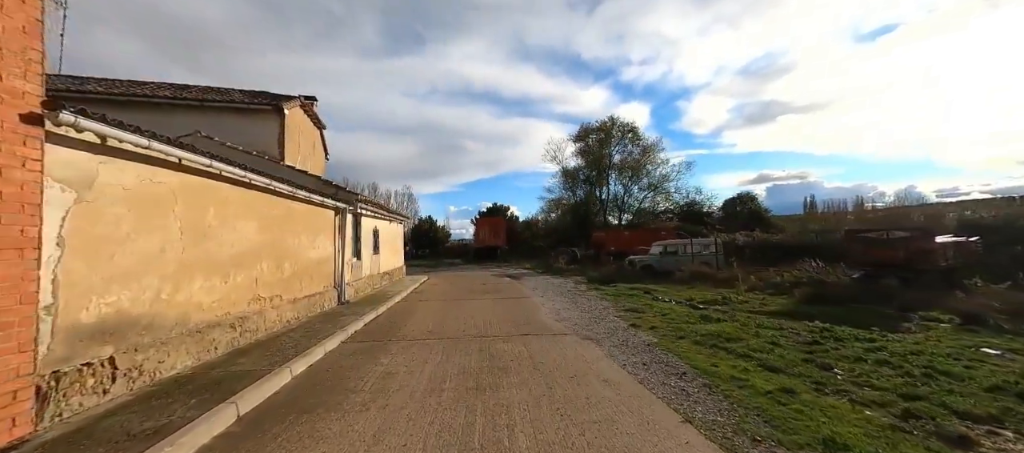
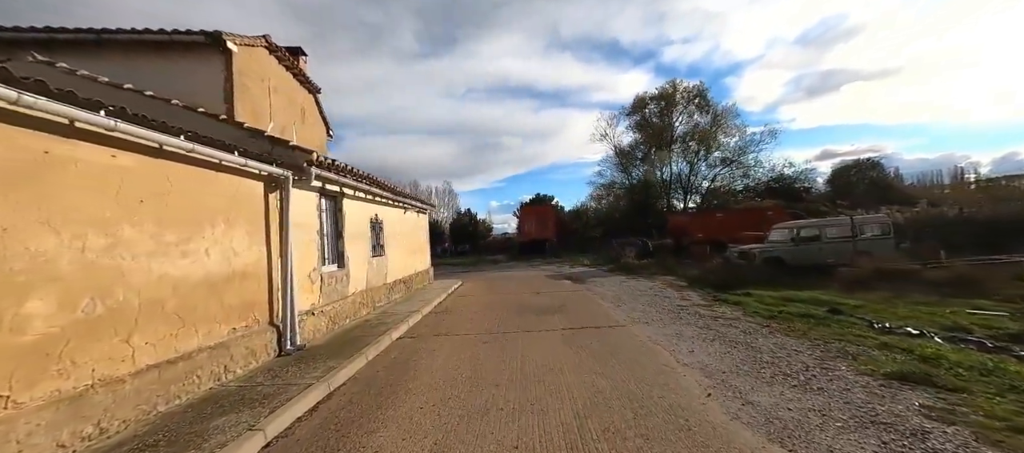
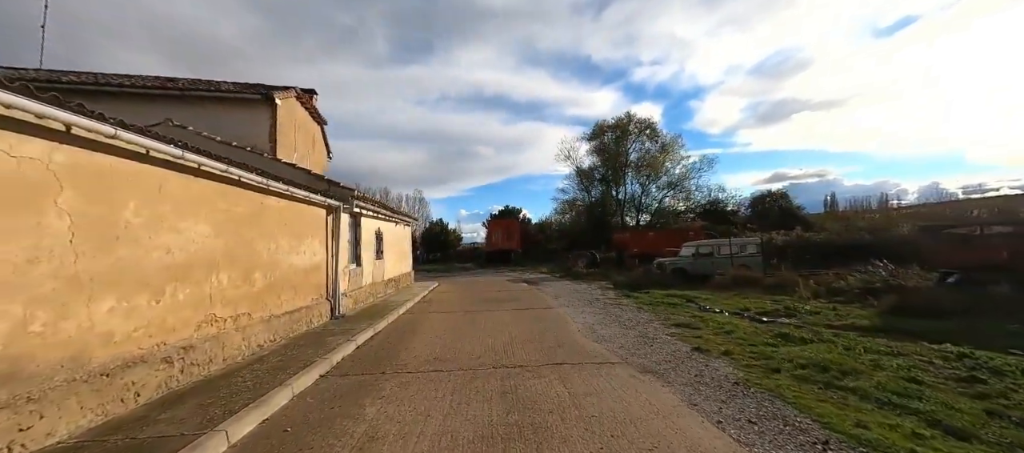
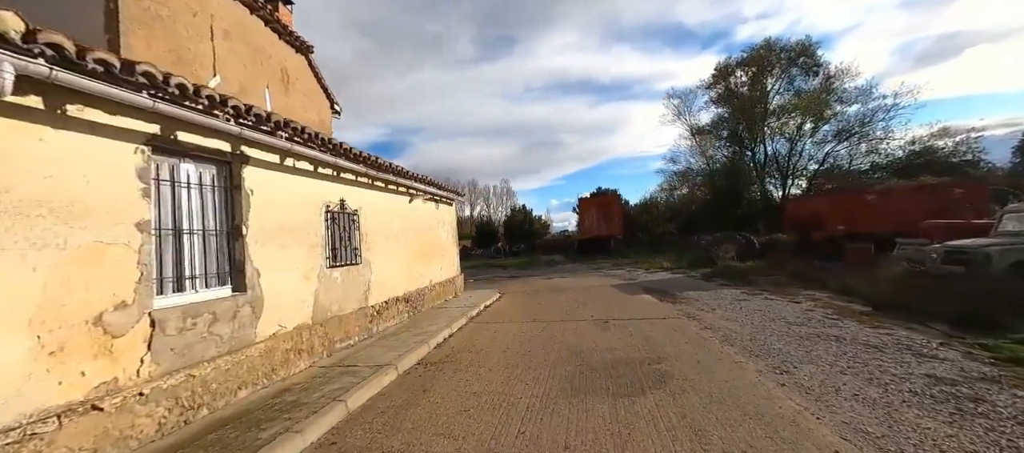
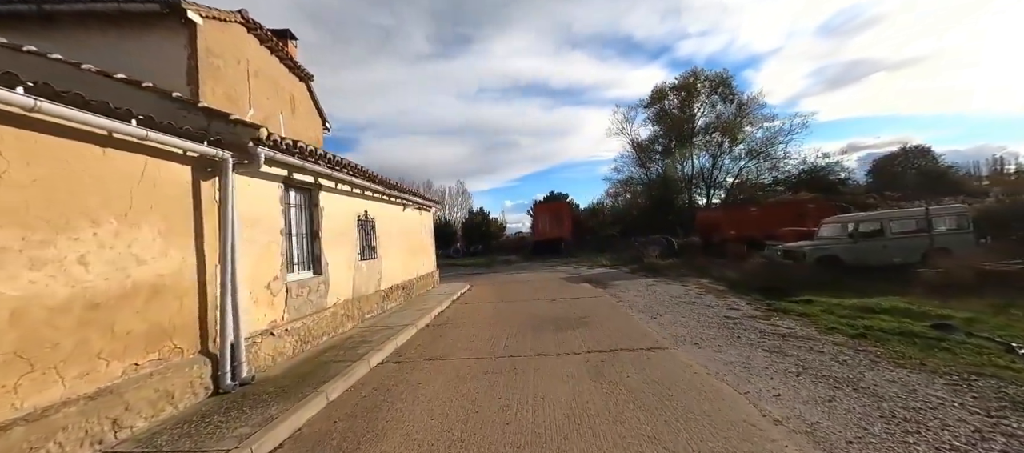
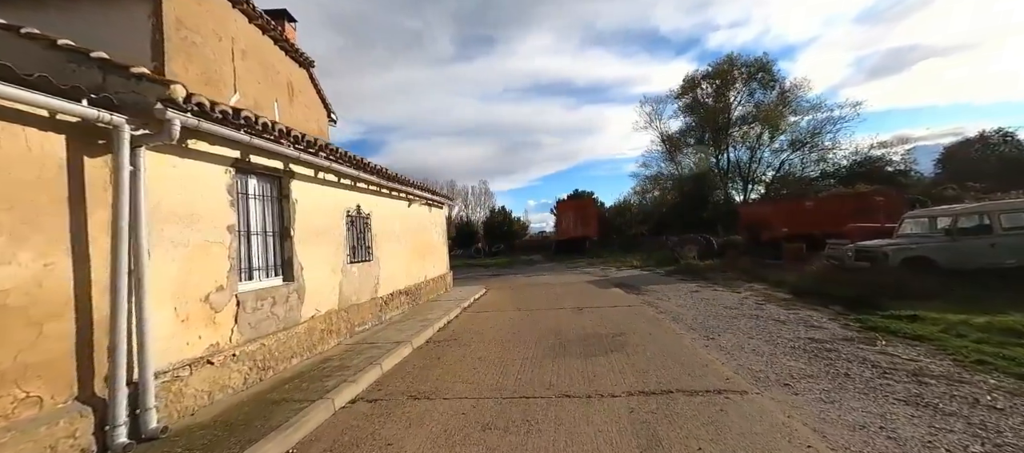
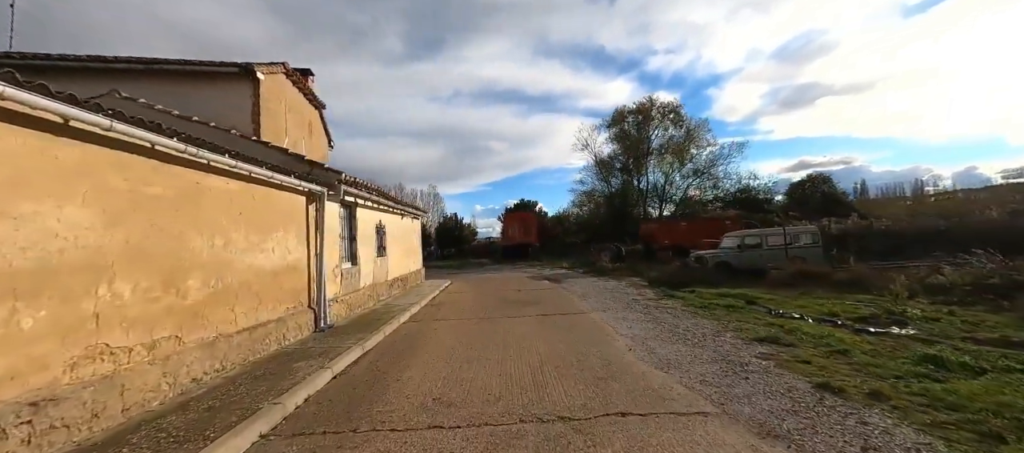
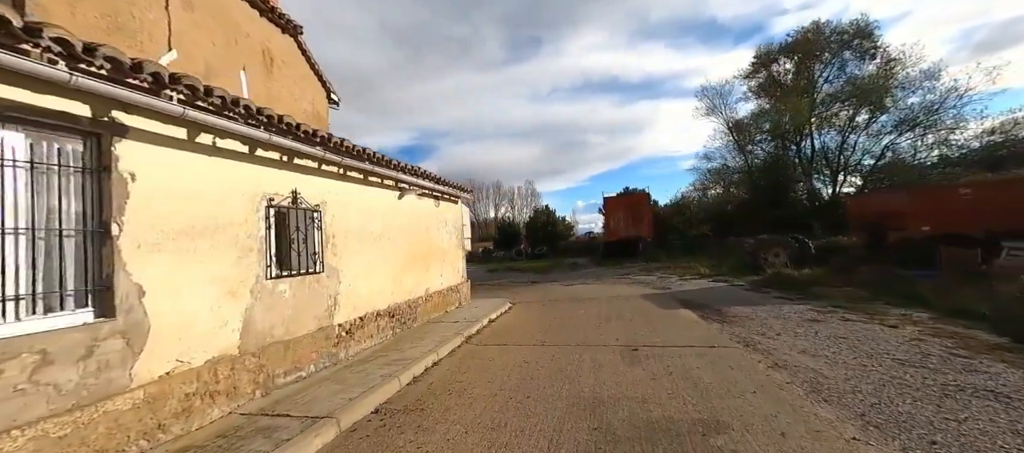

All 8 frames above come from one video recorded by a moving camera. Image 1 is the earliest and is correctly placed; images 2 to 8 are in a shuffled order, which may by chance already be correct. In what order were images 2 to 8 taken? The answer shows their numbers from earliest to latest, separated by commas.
3, 7, 2, 5, 6, 4, 8
